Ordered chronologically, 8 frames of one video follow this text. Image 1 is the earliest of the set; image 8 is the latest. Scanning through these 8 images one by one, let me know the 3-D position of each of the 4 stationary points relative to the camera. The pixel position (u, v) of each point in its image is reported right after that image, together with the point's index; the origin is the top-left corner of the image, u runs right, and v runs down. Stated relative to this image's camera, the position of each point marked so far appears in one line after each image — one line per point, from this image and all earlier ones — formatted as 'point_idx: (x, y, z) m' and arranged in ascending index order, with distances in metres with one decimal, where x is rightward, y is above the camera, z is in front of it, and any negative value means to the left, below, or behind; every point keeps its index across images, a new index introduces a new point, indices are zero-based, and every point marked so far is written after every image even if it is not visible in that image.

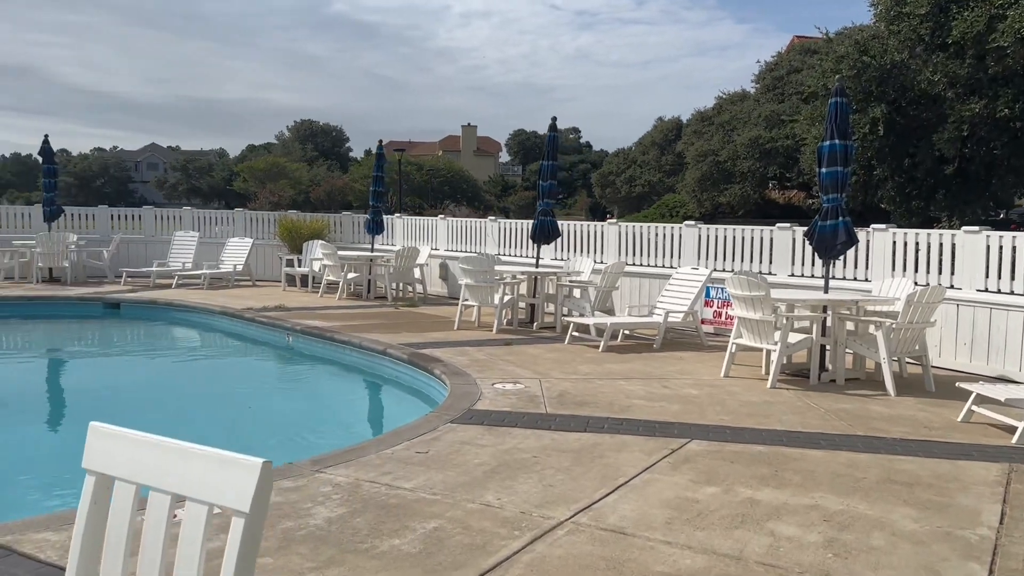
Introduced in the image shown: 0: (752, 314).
0: (+2.0, -0.2, +7.1) m
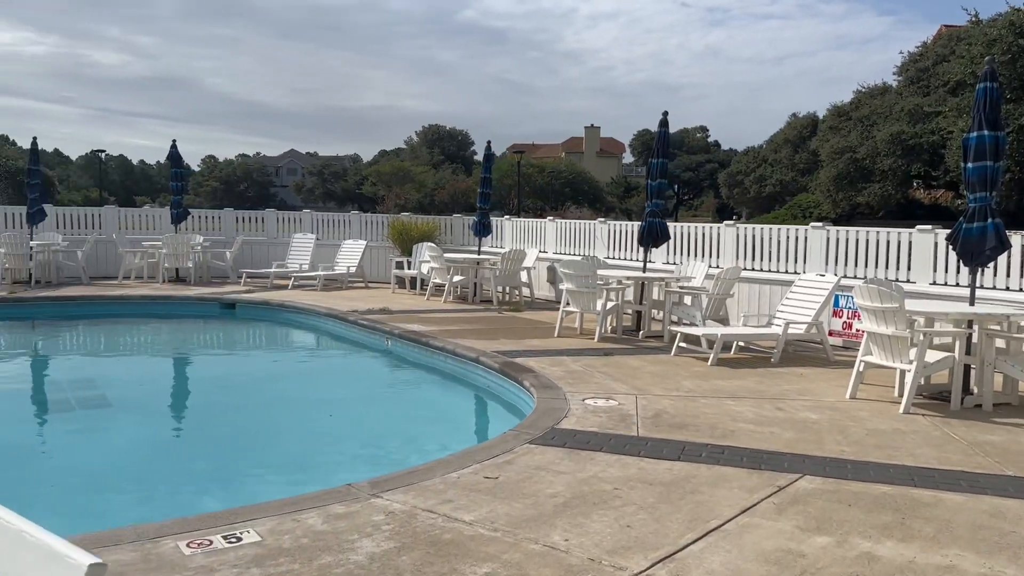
0: (+2.7, -0.3, +6.3) m
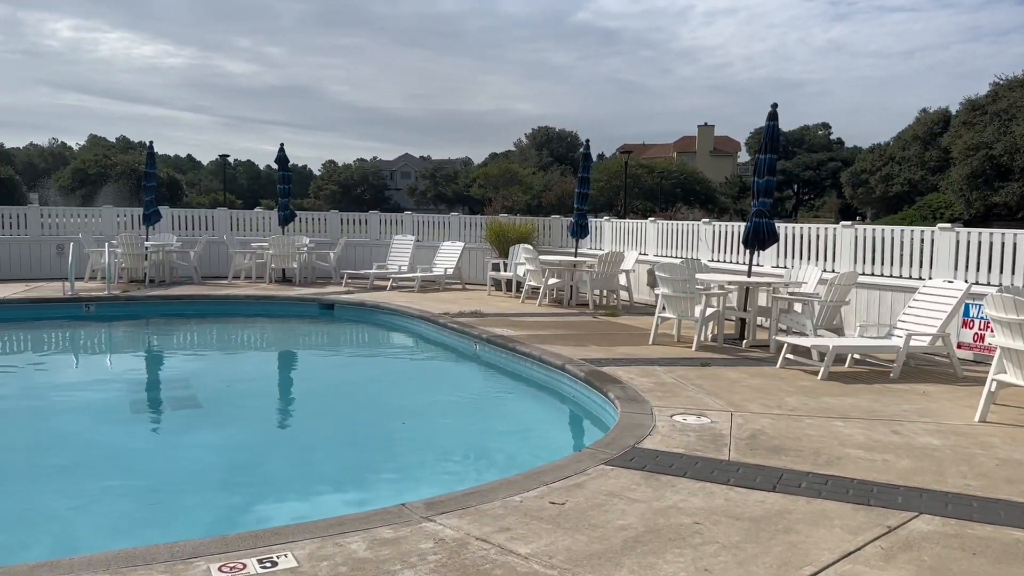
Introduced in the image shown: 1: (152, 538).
0: (+3.3, -0.4, +5.5) m
1: (-2.0, -1.4, +4.8) m
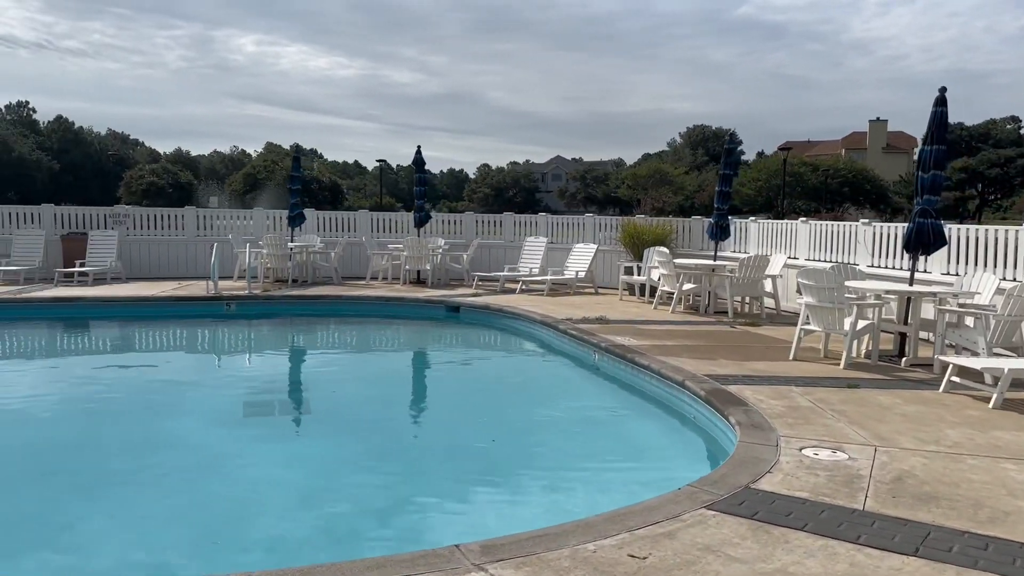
0: (+3.8, -0.5, +4.3) m
1: (-1.6, -1.4, +4.6) m
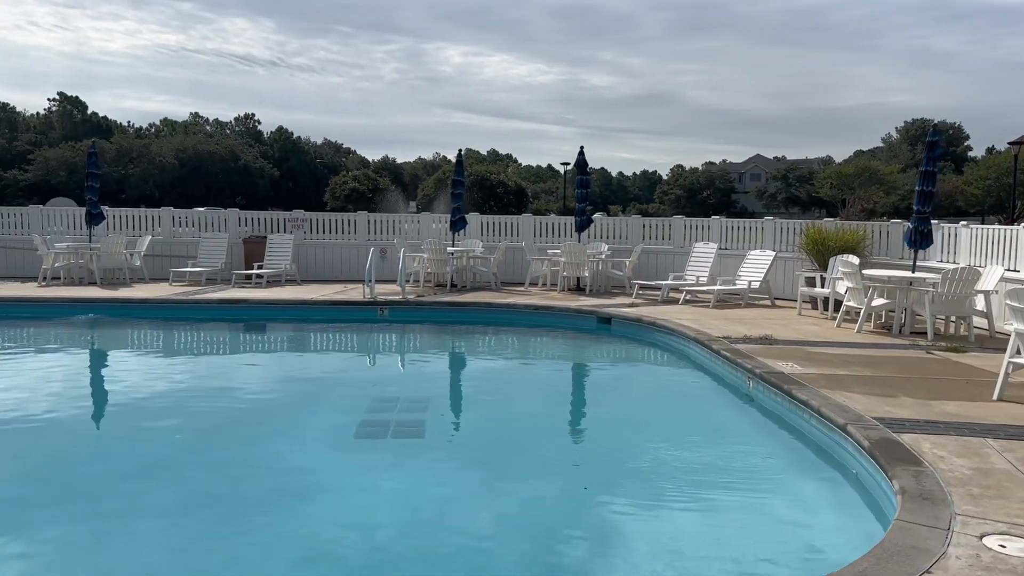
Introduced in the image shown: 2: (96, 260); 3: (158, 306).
0: (+4.0, -0.6, +2.7) m
1: (-1.2, -1.5, +4.1) m
2: (-6.6, +0.5, +13.8) m
3: (-5.1, -0.3, +12.0) m
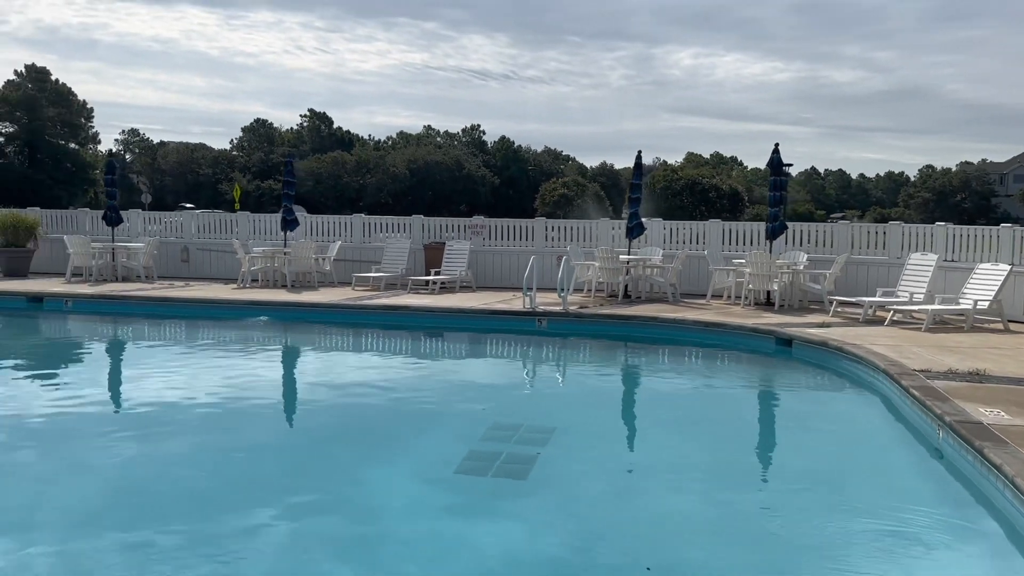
0: (+3.6, -0.8, +0.9) m
1: (-1.0, -1.6, +3.6) m
2: (-3.8, +0.4, +14.3) m
3: (-2.8, -0.3, +12.2) m
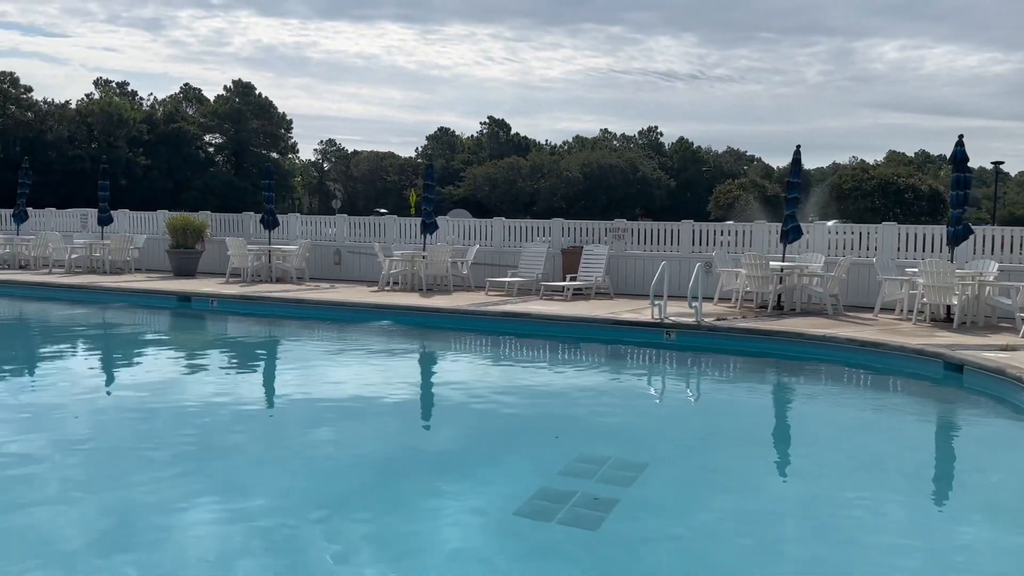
0: (+2.9, -0.9, -0.5) m
1: (-1.1, -1.6, +3.1) m
2: (-1.5, +0.3, +14.2) m
3: (-0.9, -0.4, +11.9) m
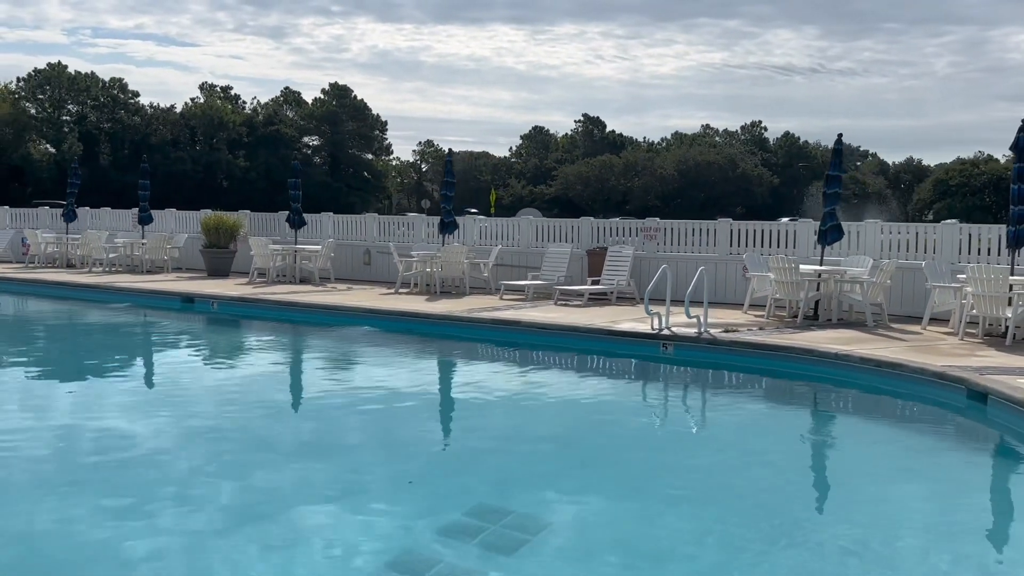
0: (+1.4, -1.0, -1.7) m
1: (-2.2, -1.7, +2.4) m
2: (-1.1, +0.3, +13.5) m
3: (-0.9, -0.4, +11.1) m
